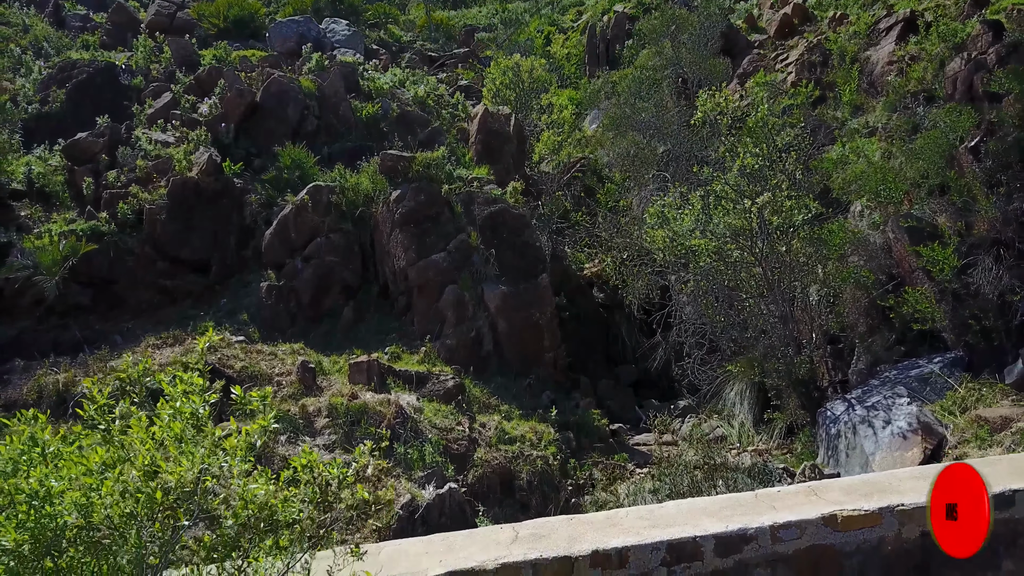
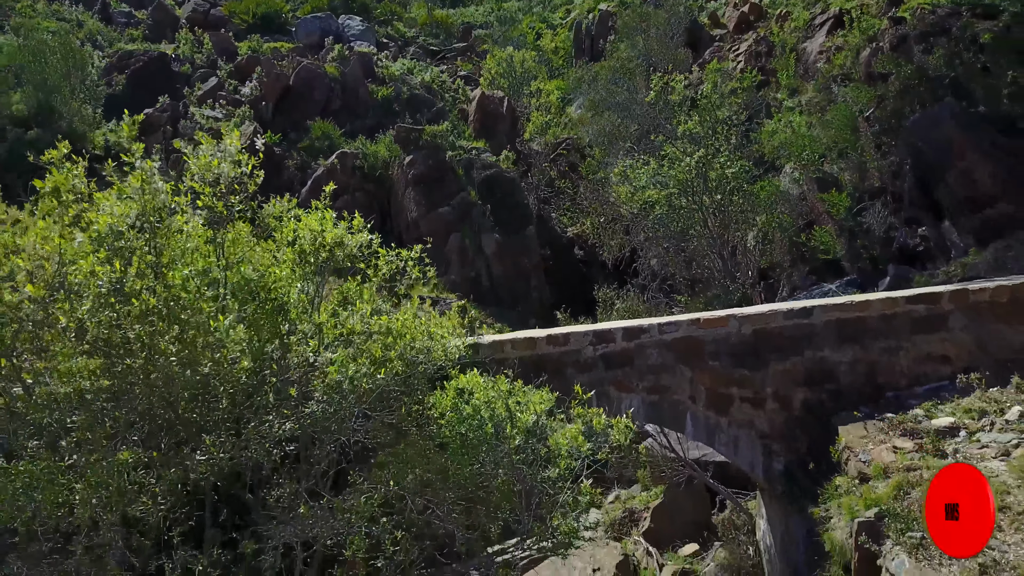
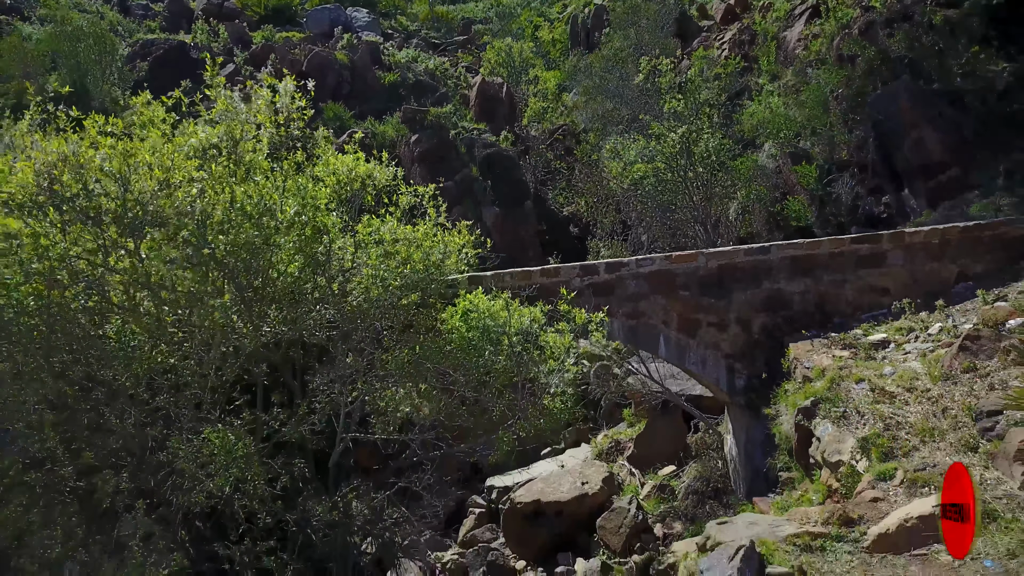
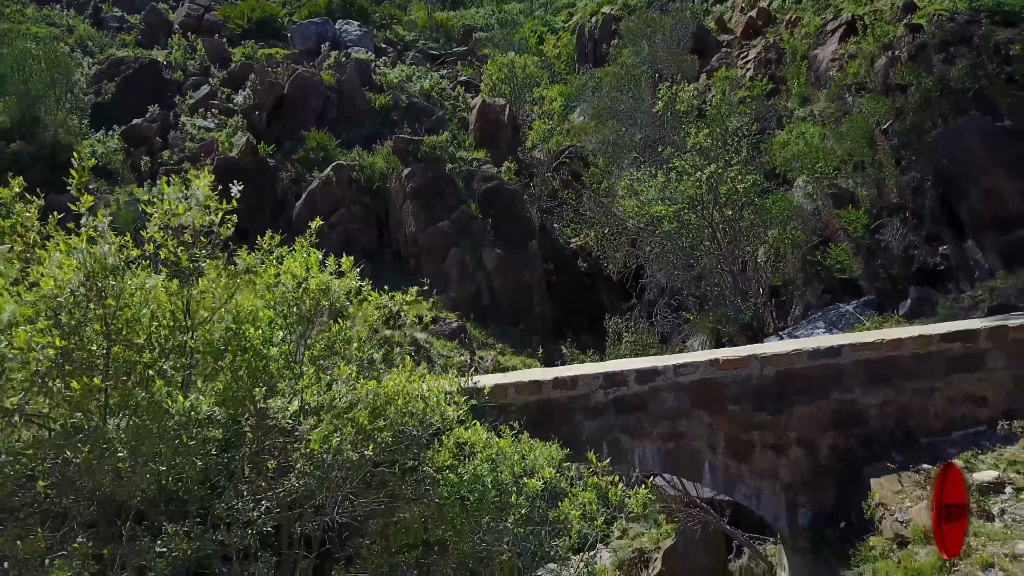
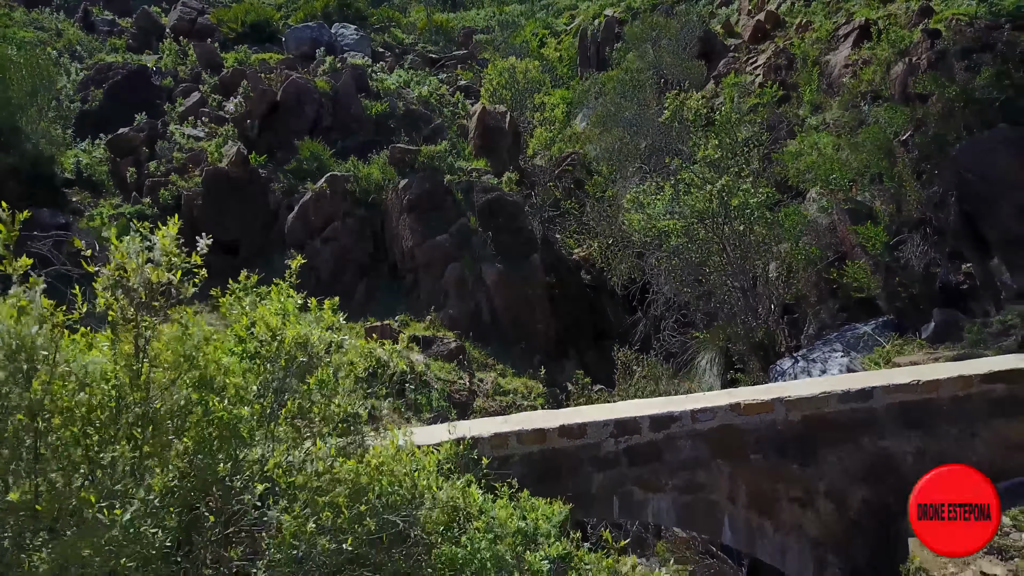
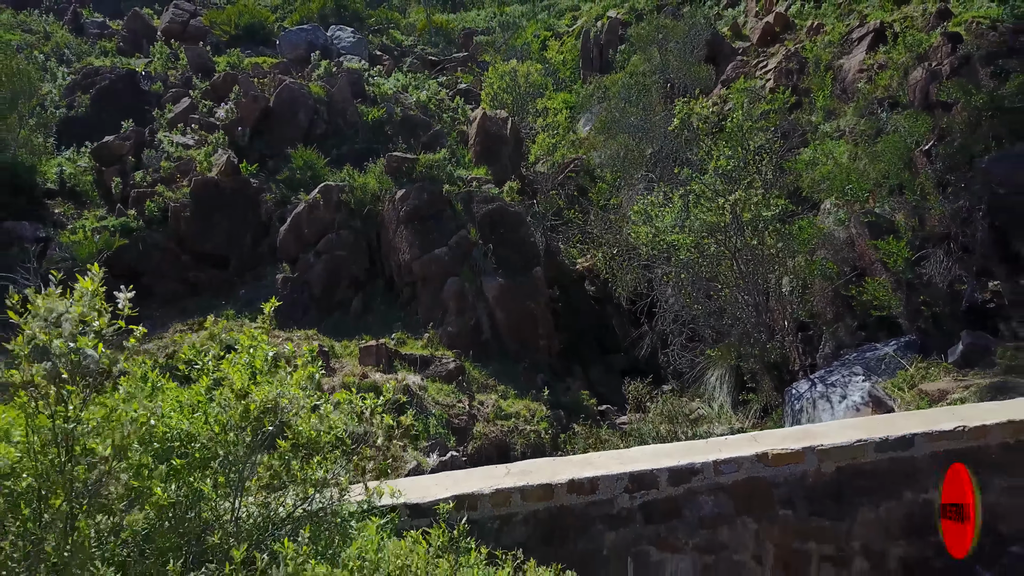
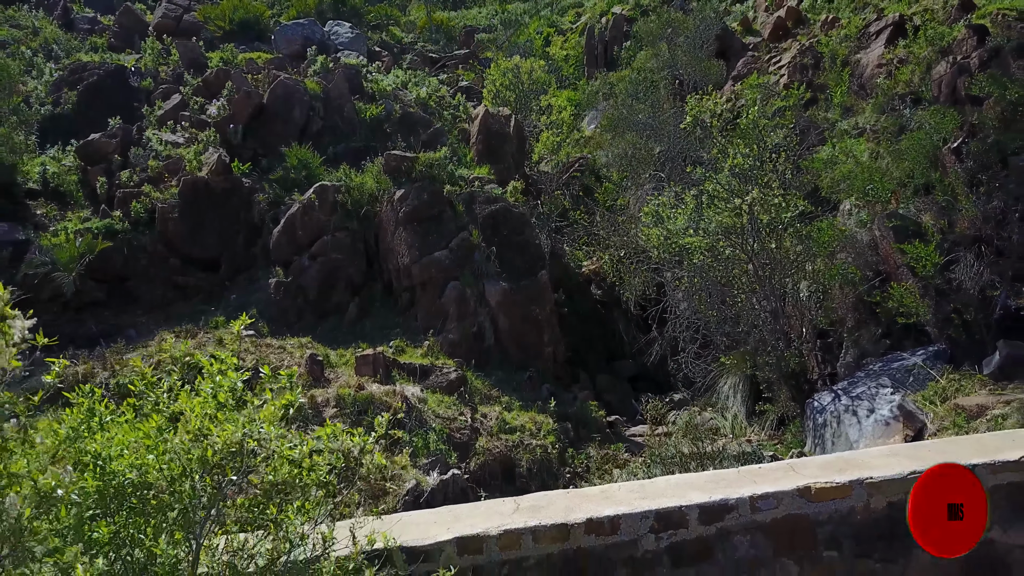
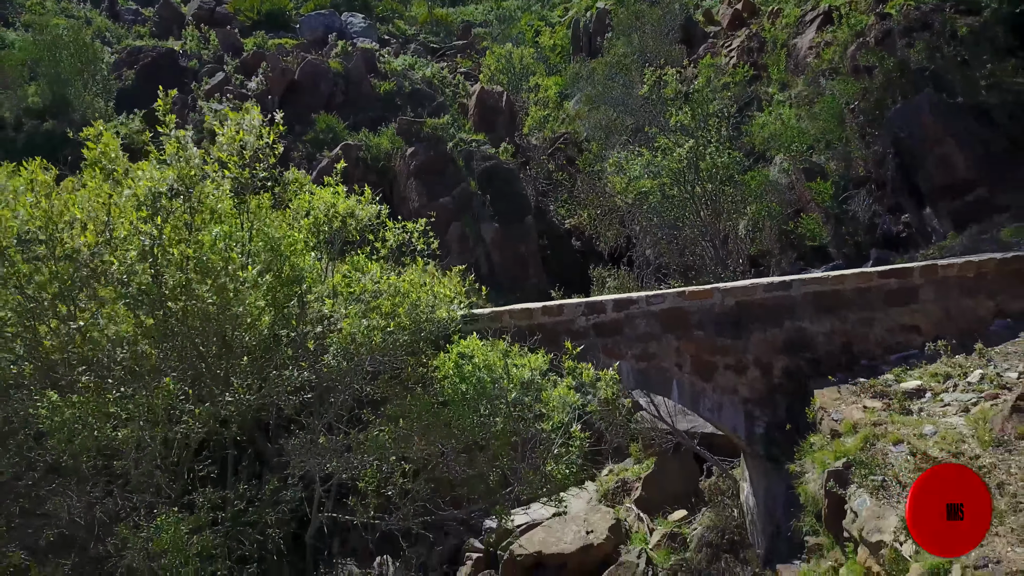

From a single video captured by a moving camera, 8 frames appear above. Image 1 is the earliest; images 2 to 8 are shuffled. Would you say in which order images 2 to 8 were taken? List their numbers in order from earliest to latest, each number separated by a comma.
7, 6, 5, 4, 2, 8, 3
